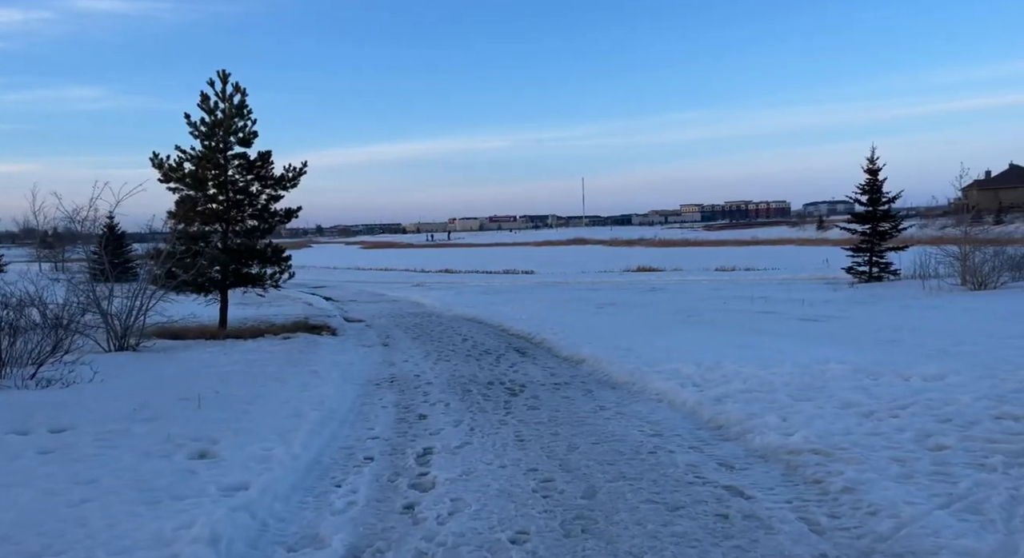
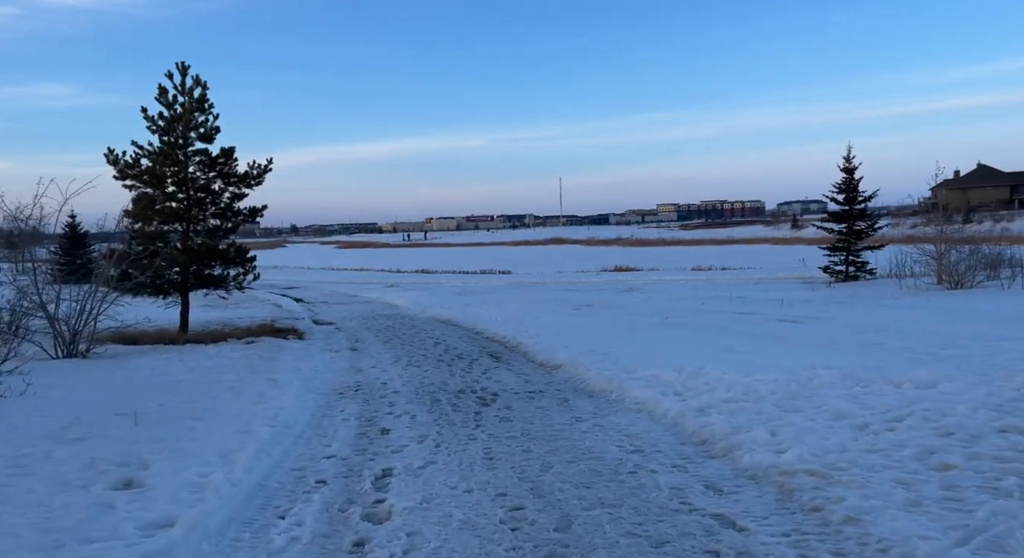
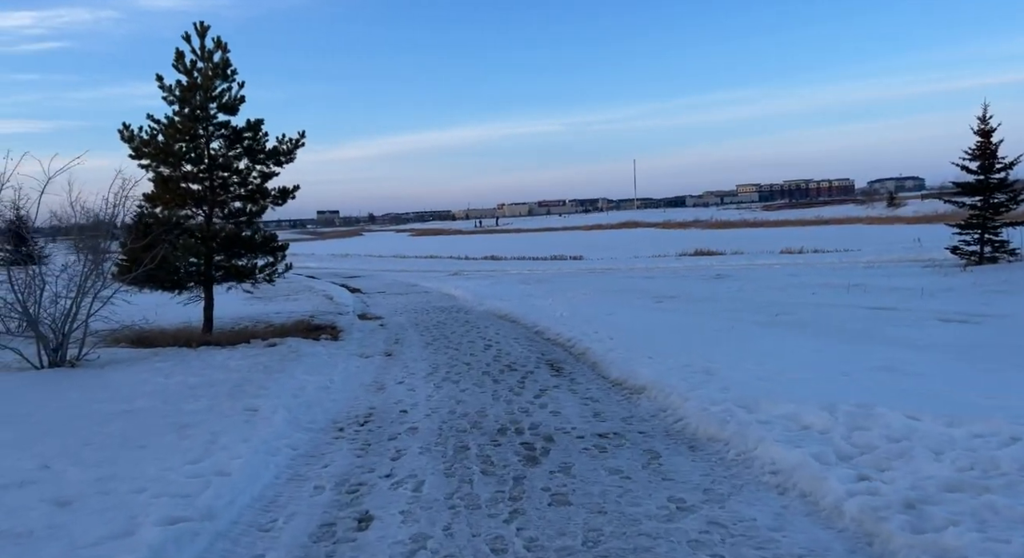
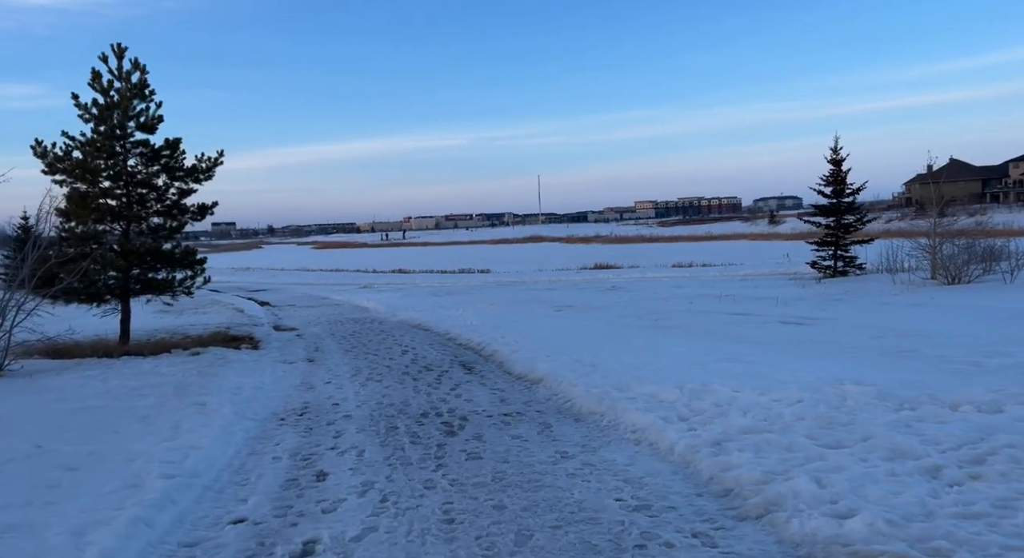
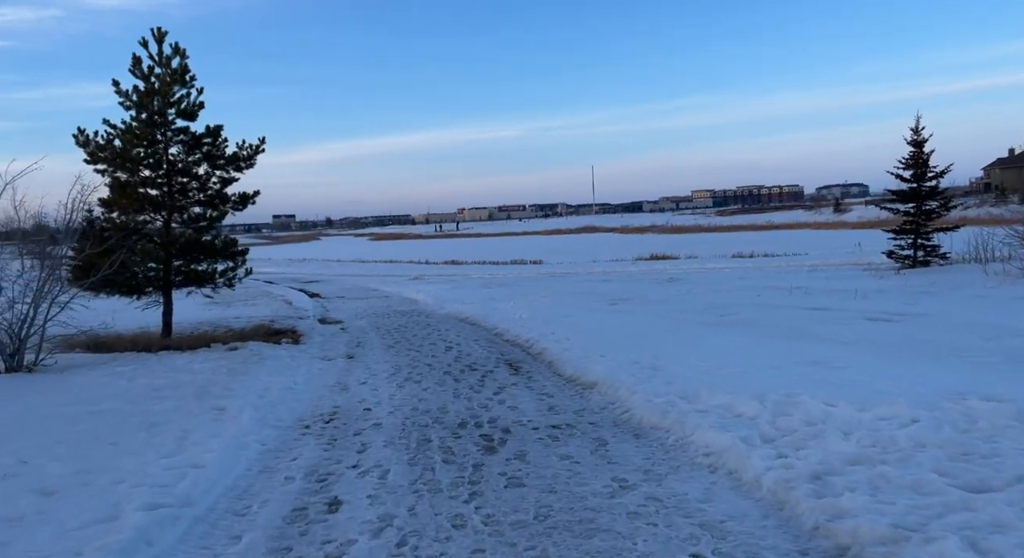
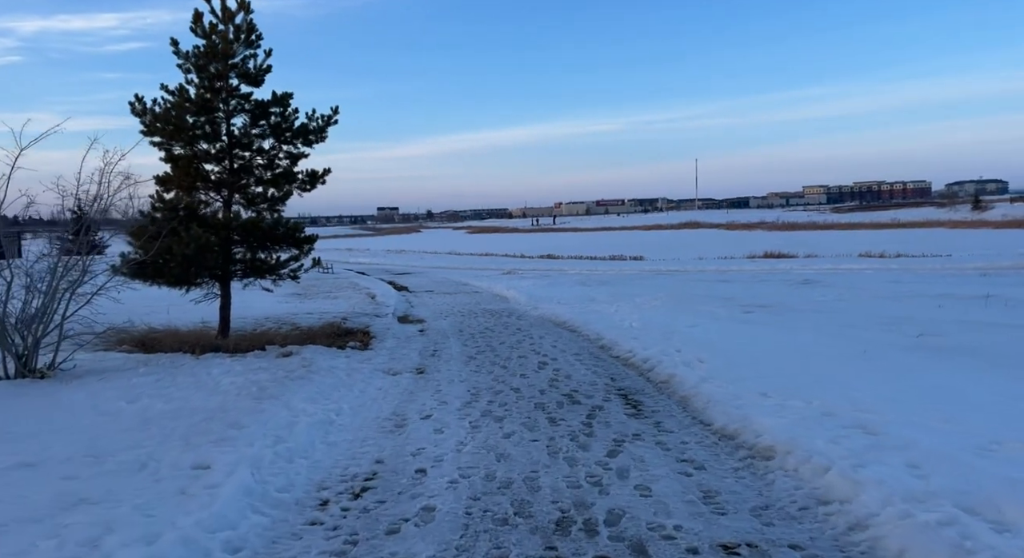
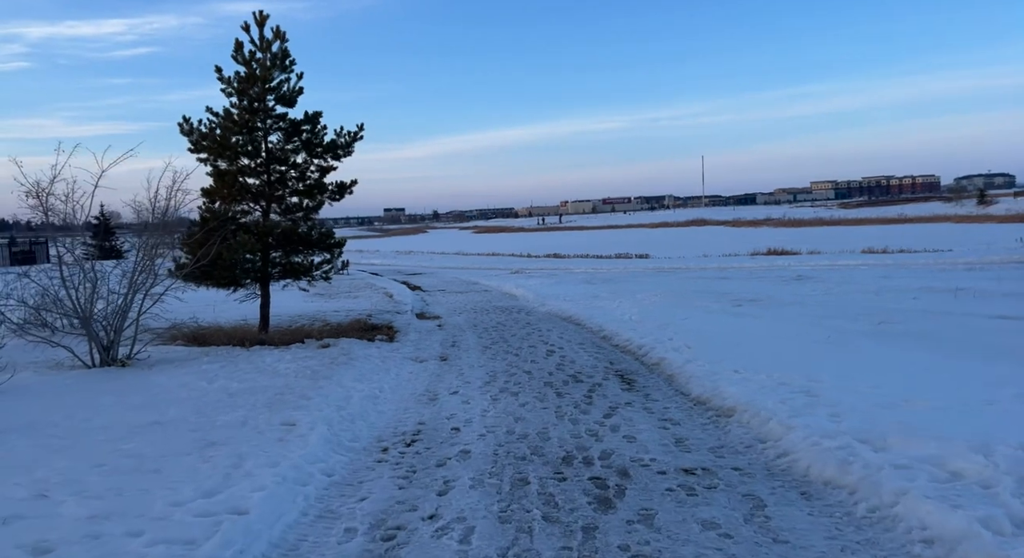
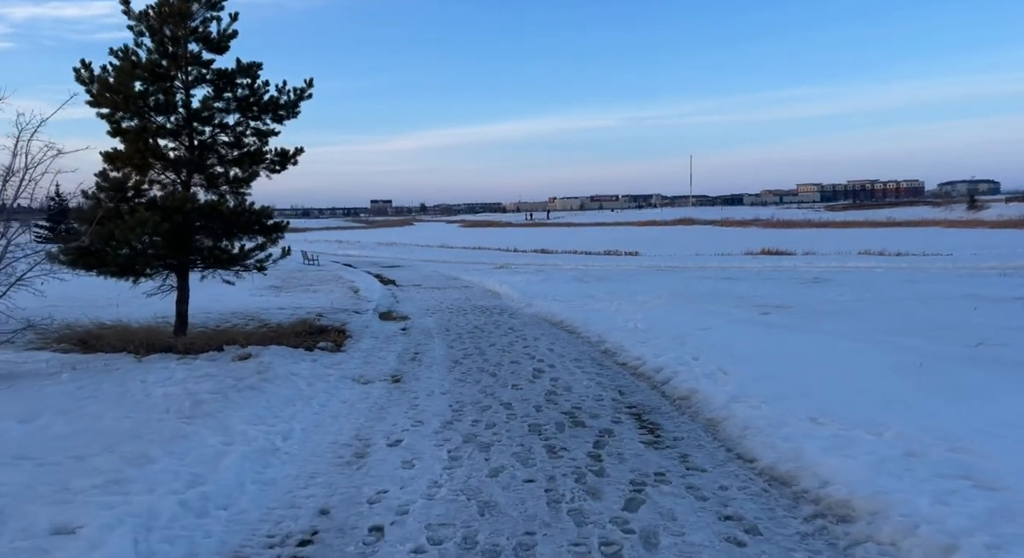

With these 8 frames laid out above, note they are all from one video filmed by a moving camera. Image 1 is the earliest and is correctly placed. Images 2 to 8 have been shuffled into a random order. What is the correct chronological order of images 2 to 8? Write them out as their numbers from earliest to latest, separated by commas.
2, 4, 5, 3, 7, 6, 8
